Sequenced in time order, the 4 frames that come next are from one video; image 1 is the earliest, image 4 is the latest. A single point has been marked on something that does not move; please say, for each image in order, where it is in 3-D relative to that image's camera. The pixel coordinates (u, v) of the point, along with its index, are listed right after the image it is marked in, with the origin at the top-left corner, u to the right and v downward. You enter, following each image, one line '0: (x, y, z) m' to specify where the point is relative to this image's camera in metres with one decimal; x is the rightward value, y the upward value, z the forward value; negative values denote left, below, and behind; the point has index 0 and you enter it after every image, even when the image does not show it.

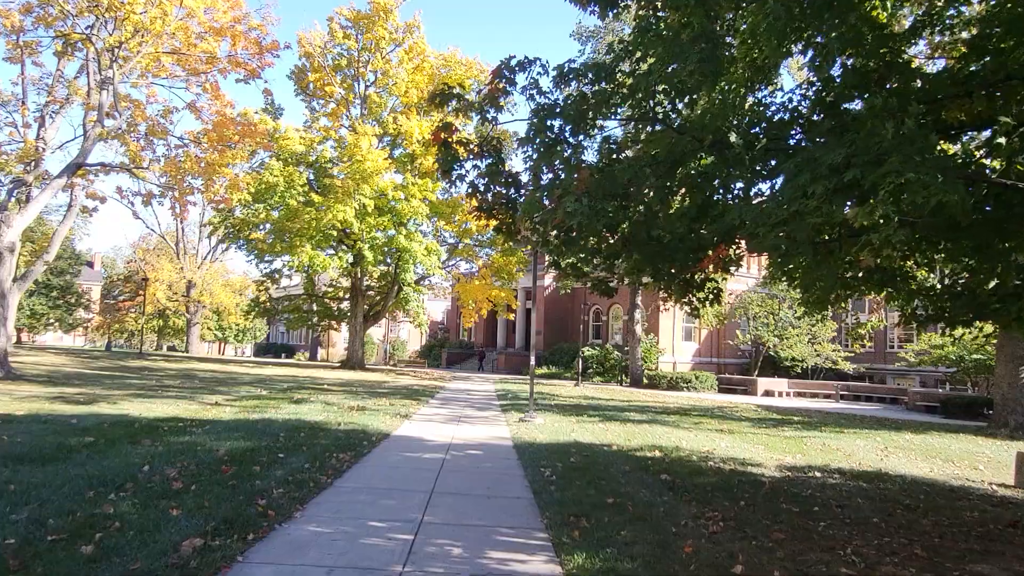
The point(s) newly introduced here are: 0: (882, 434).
0: (+7.9, -3.1, +14.4) m
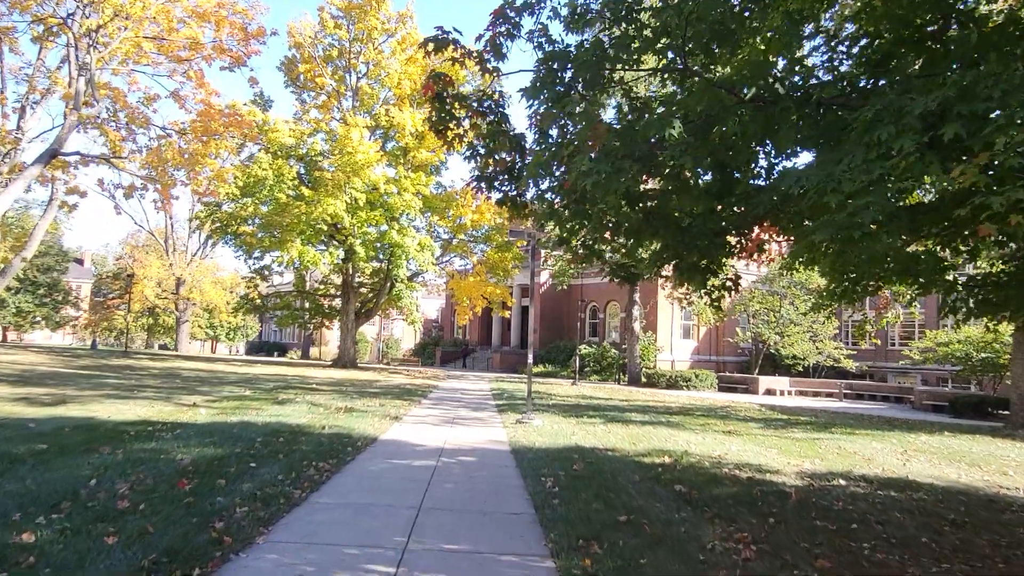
0: (+7.8, -3.0, +13.7) m
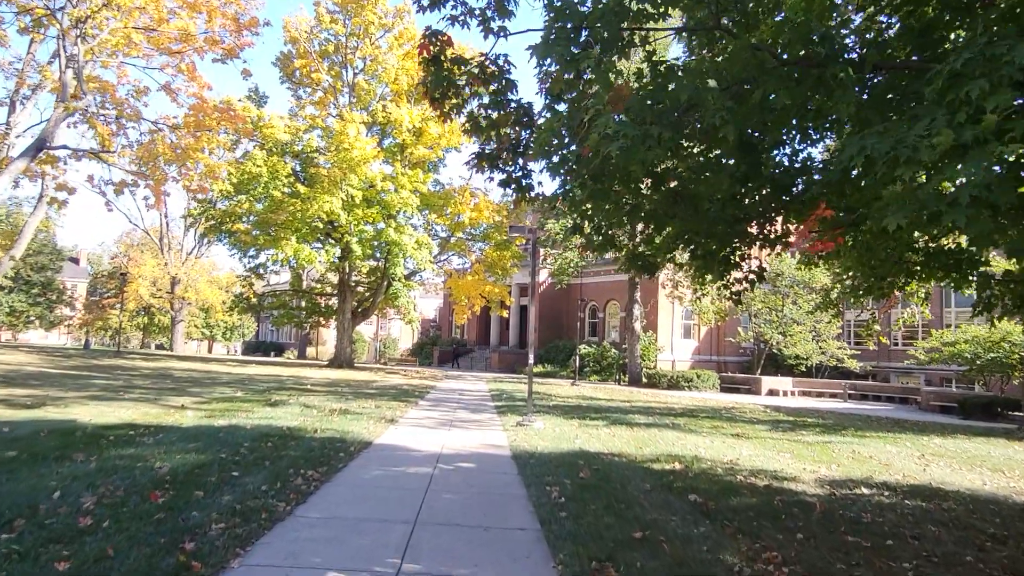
0: (+7.8, -3.0, +13.3) m
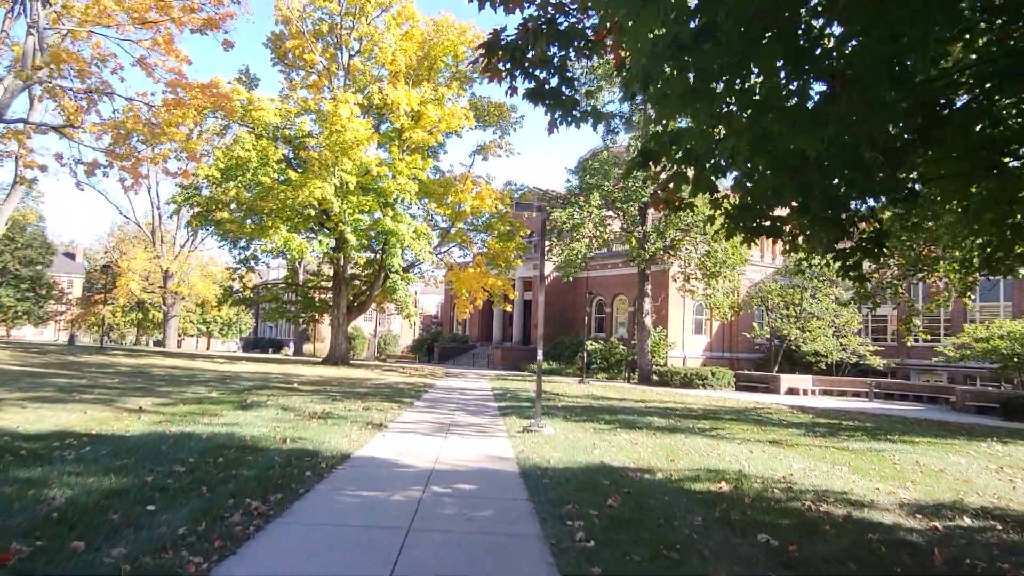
0: (+7.9, -2.7, +11.7) m
